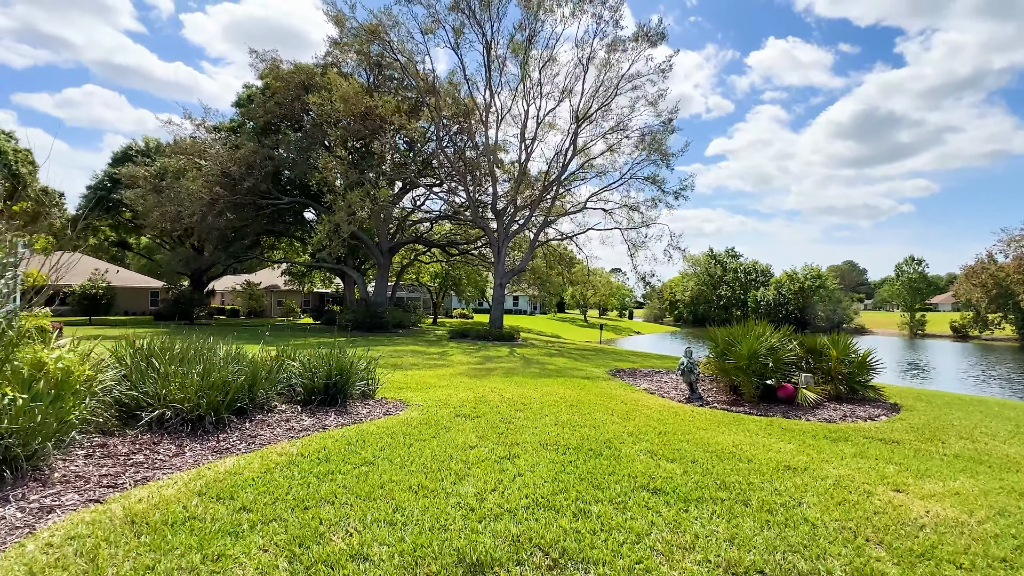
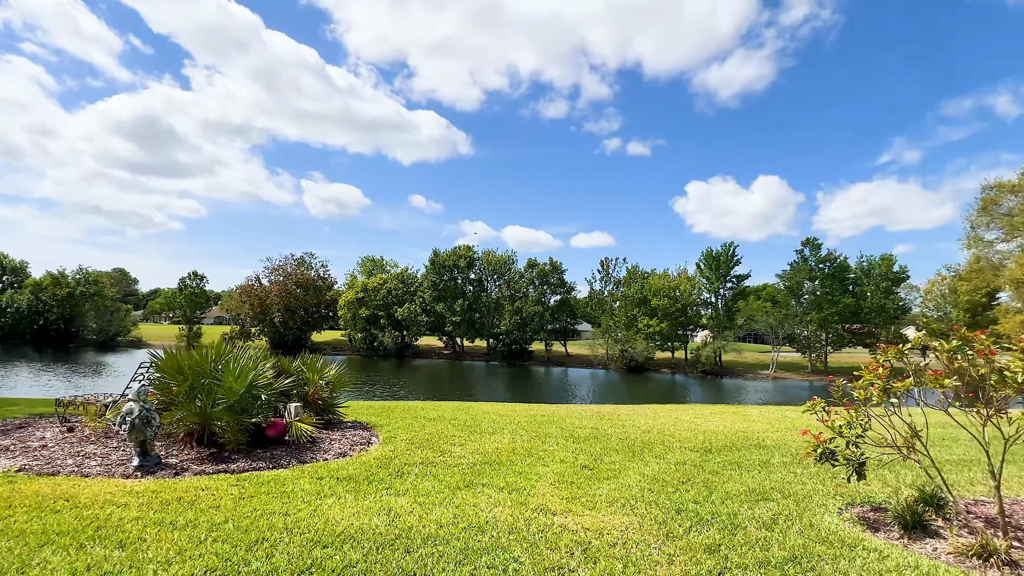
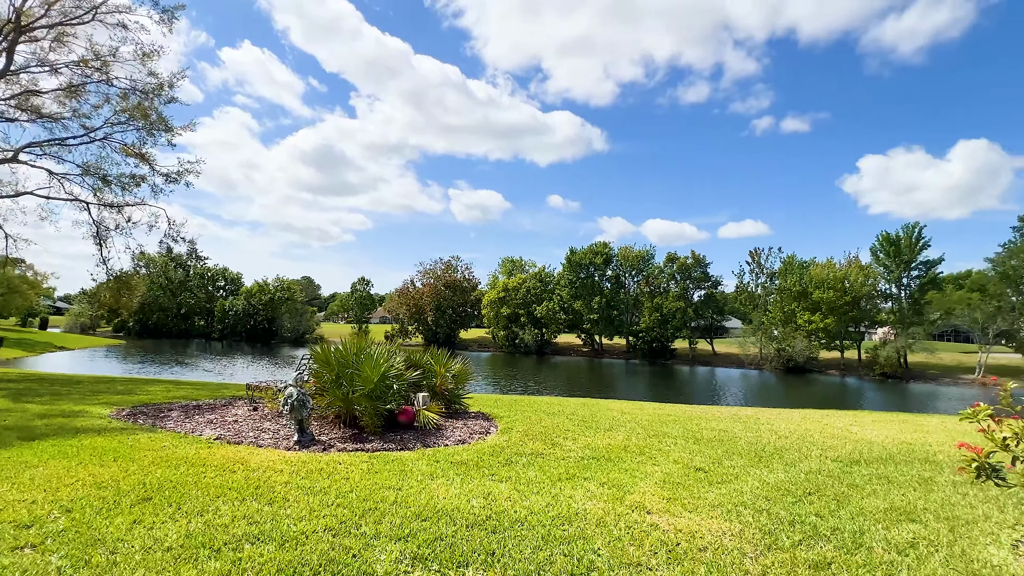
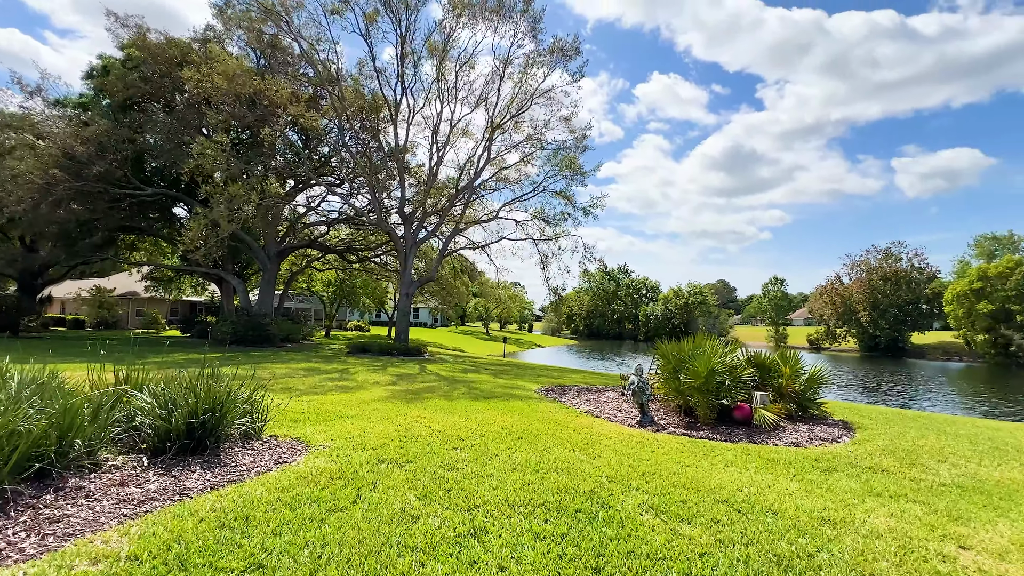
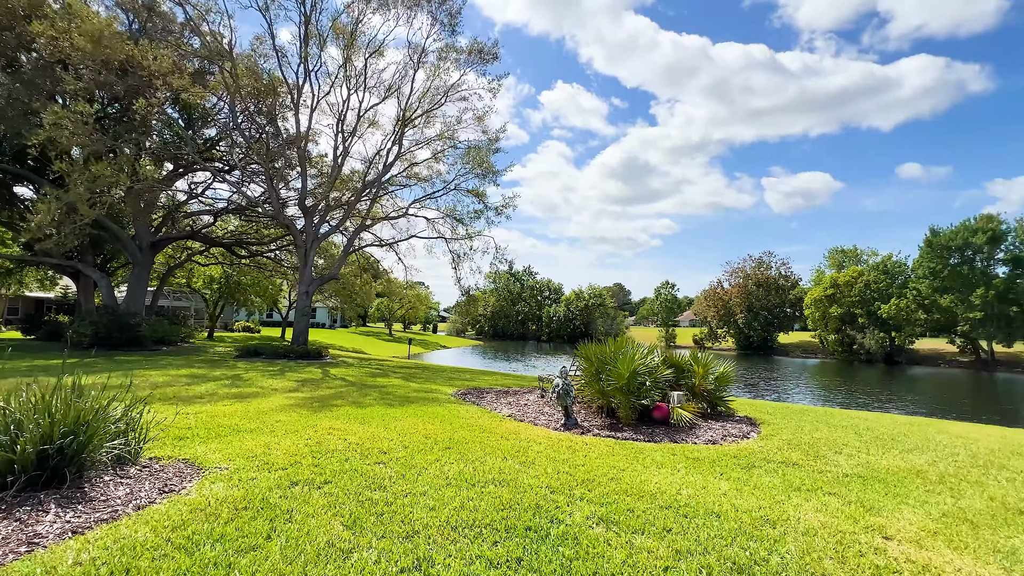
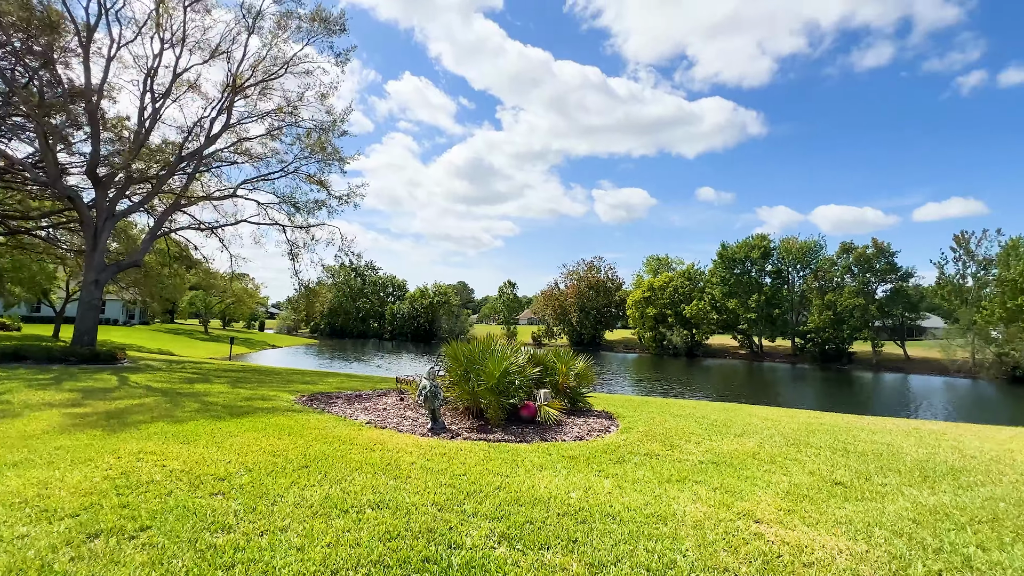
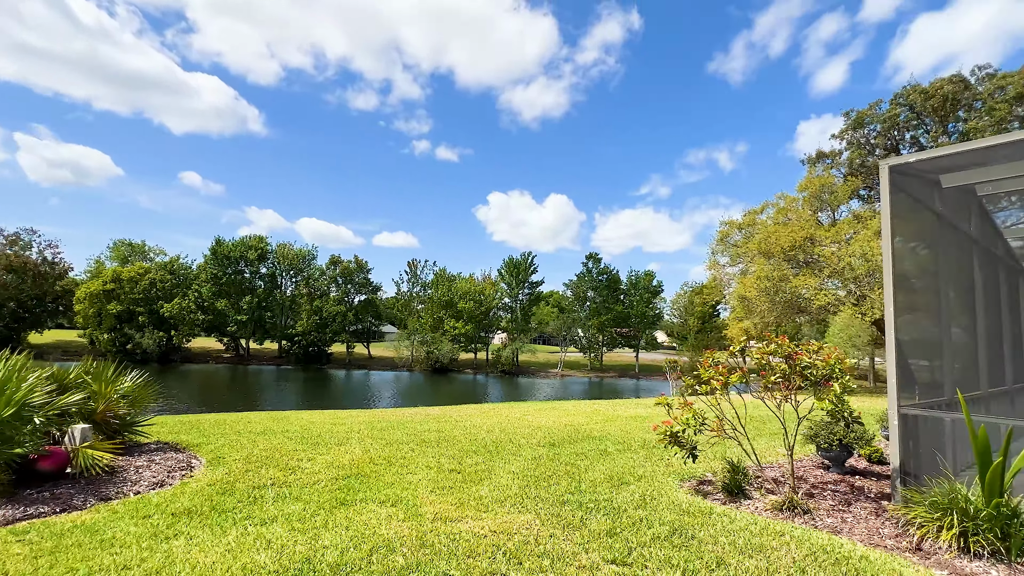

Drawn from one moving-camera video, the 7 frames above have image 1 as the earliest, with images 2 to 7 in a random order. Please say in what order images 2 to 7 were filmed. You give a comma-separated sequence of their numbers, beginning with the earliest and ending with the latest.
4, 5, 6, 3, 2, 7
